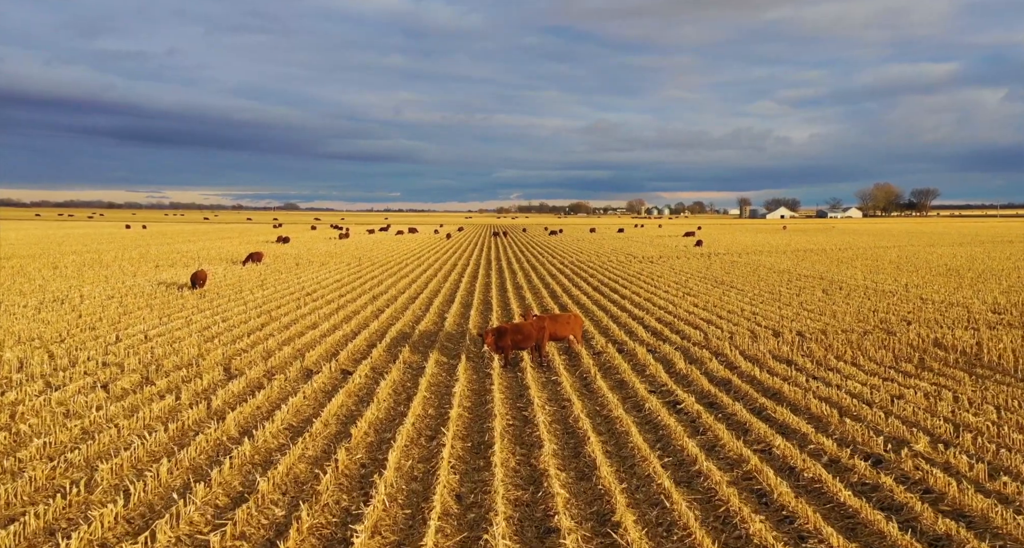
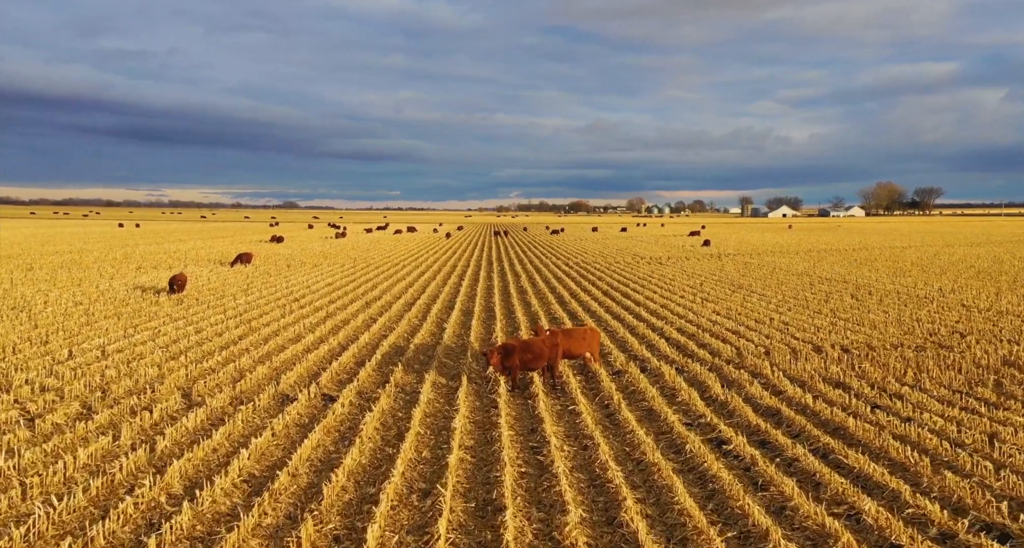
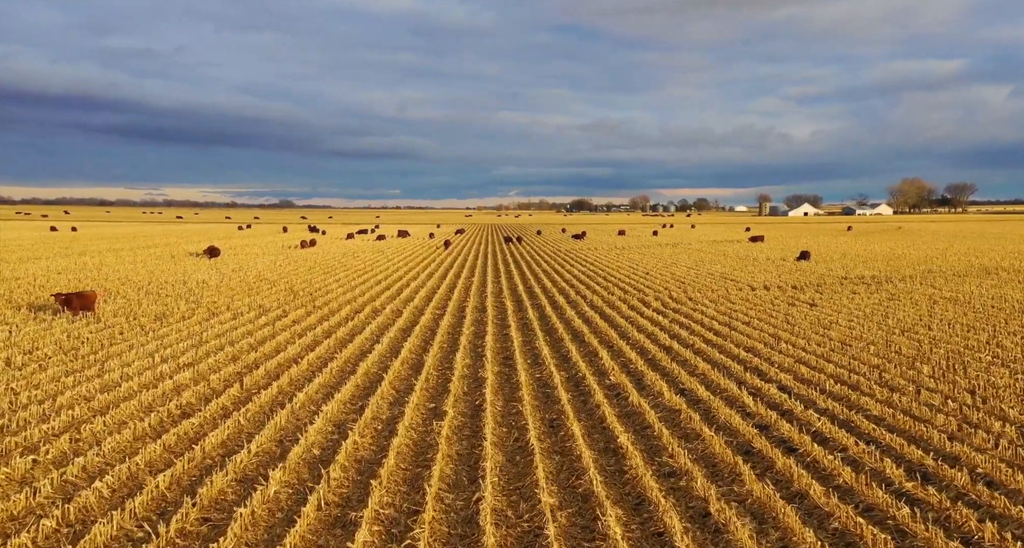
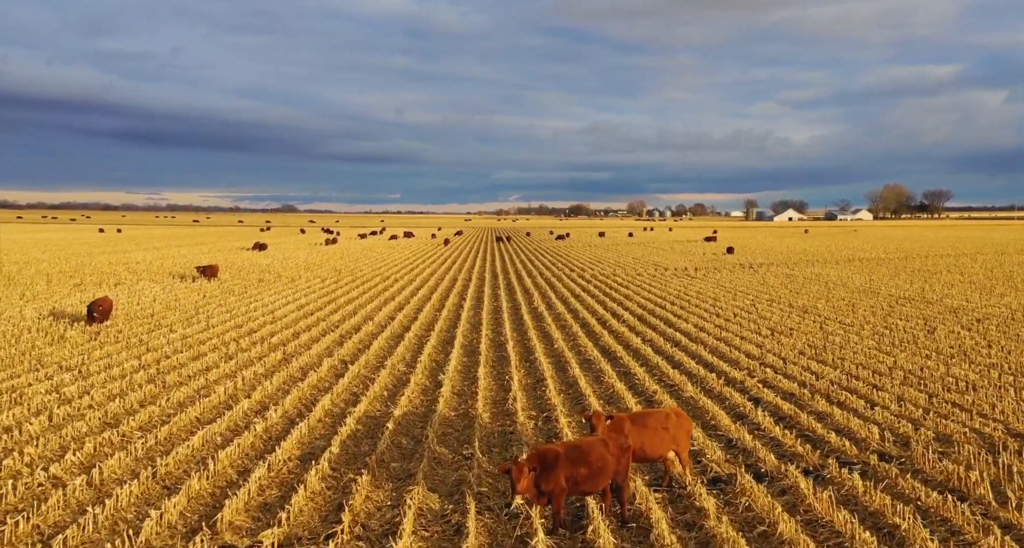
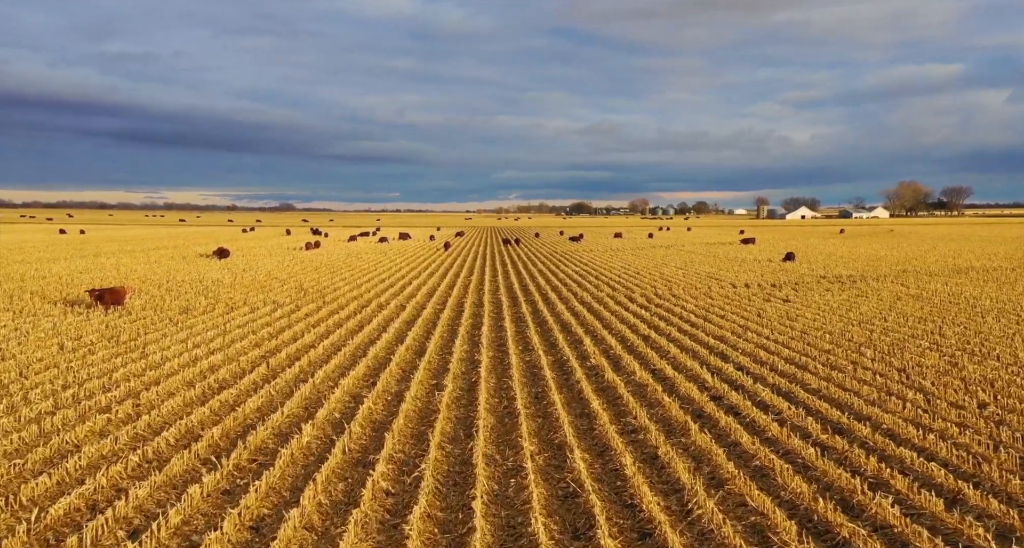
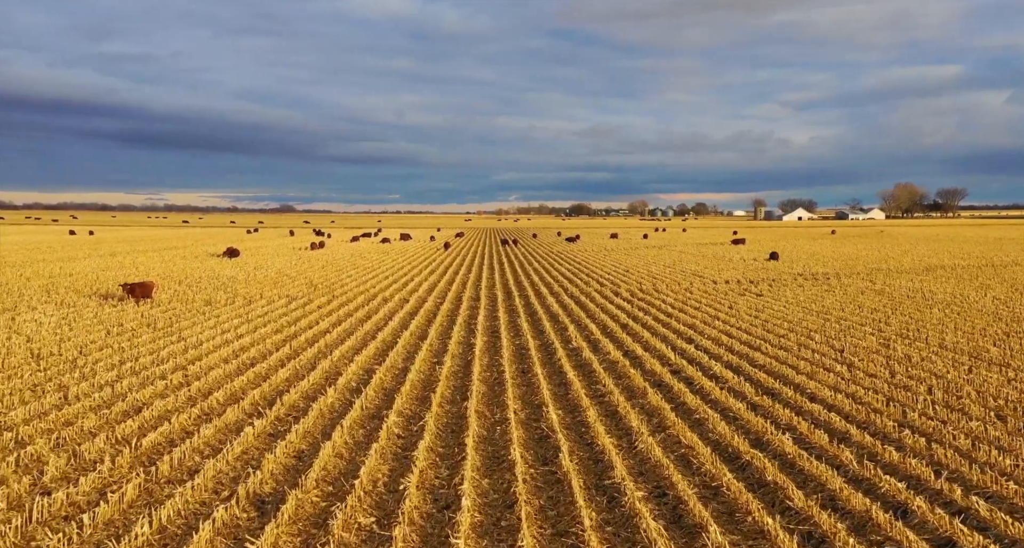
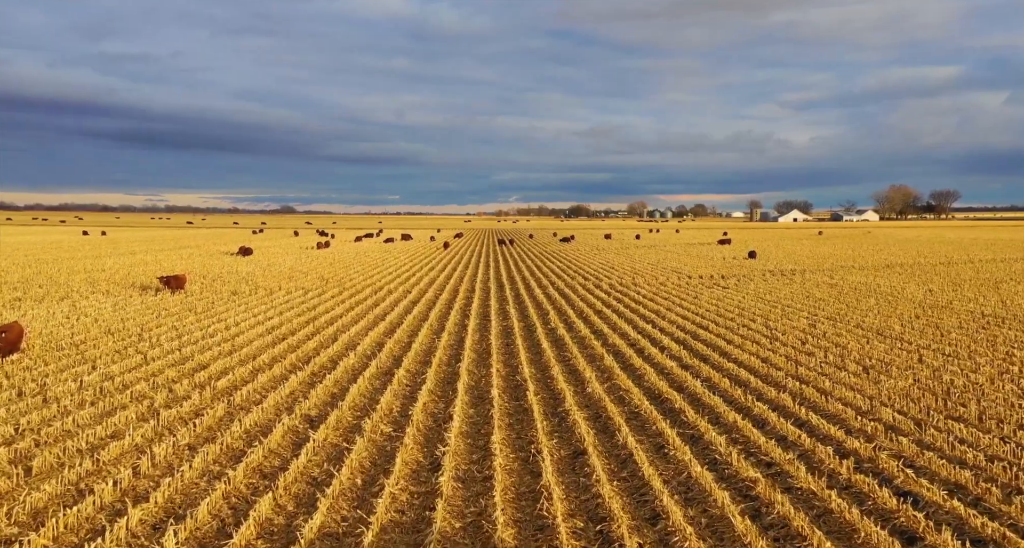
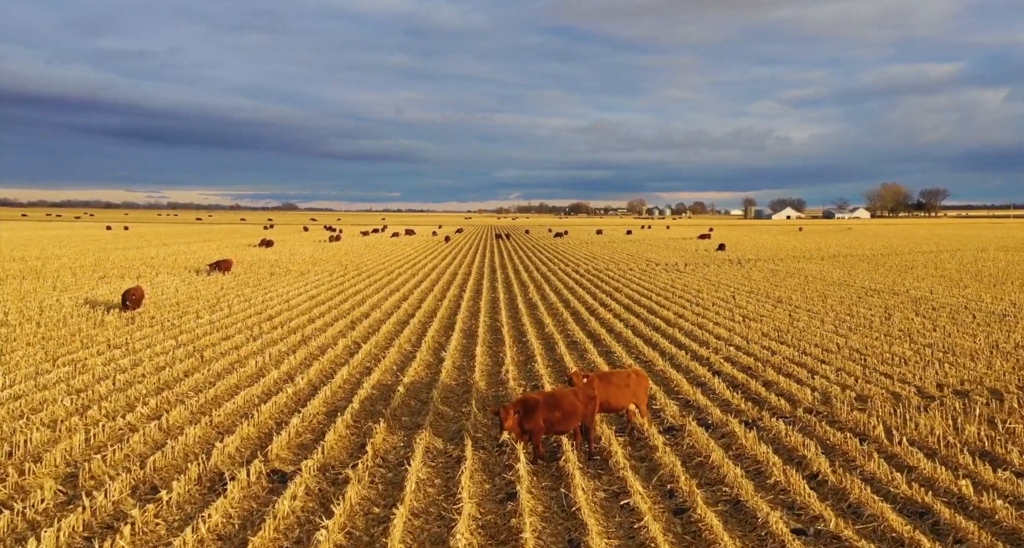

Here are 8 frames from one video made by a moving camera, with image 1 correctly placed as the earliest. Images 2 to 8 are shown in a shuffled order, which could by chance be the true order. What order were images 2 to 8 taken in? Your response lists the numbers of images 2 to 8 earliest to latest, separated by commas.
2, 8, 4, 7, 6, 5, 3
